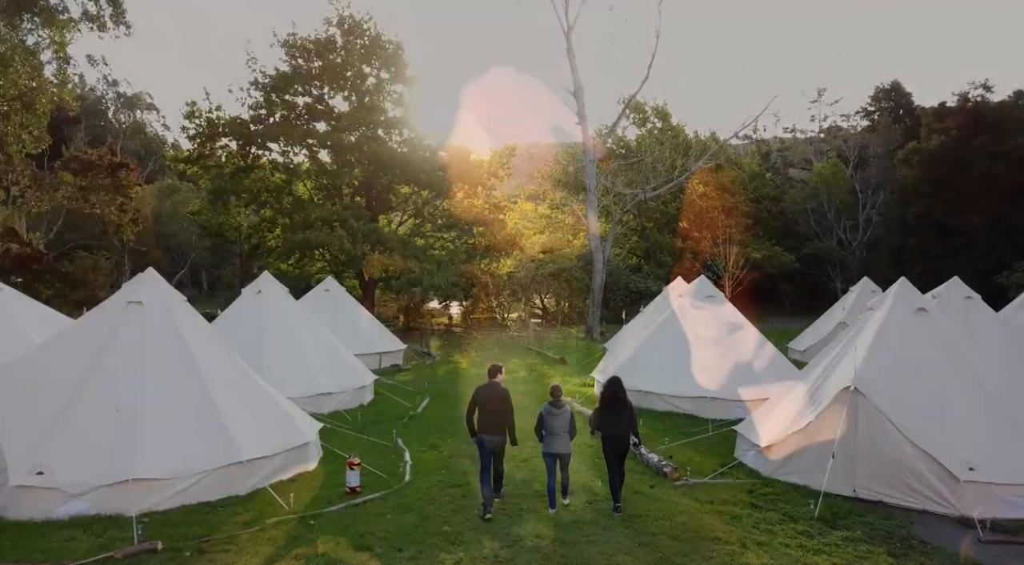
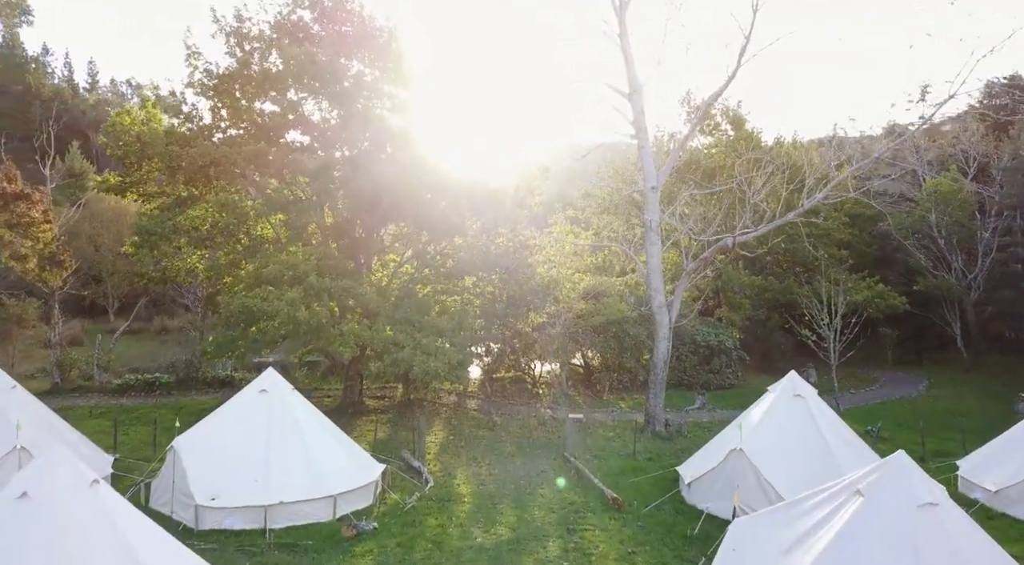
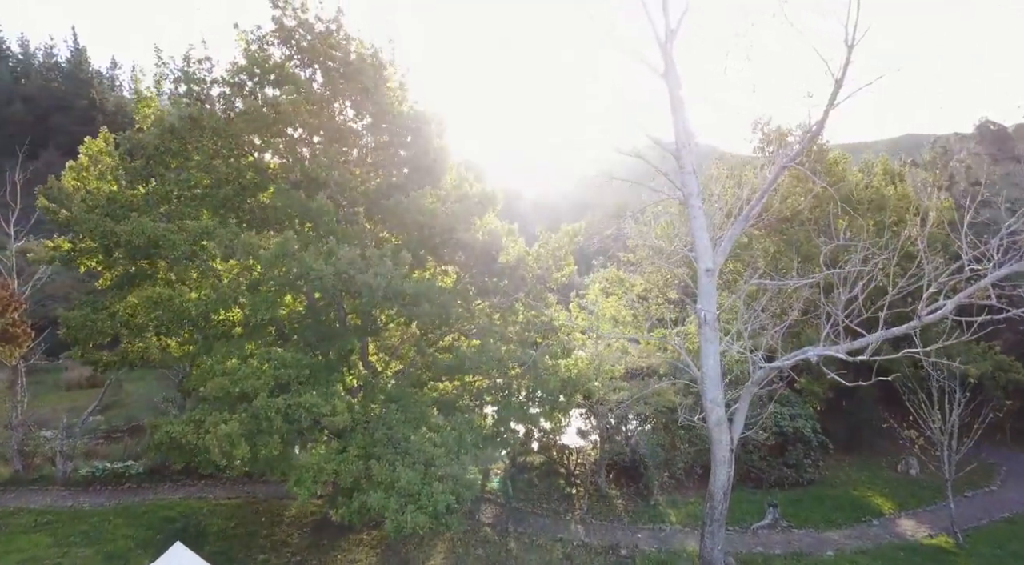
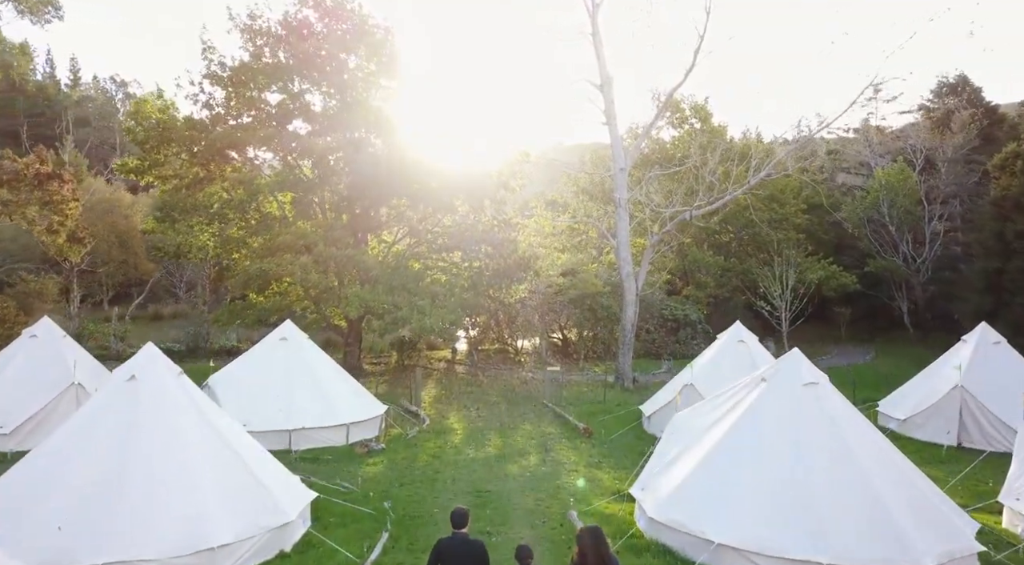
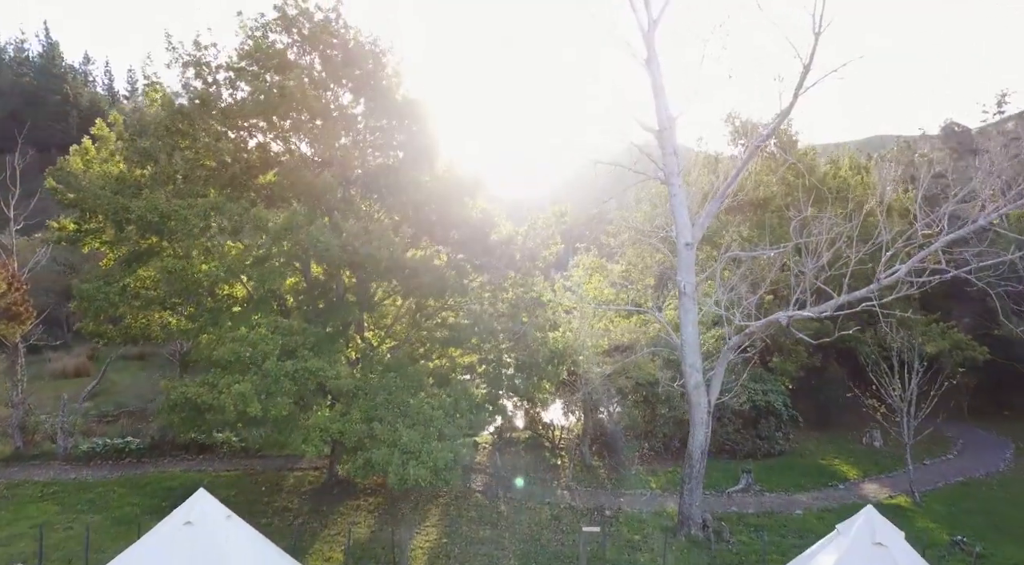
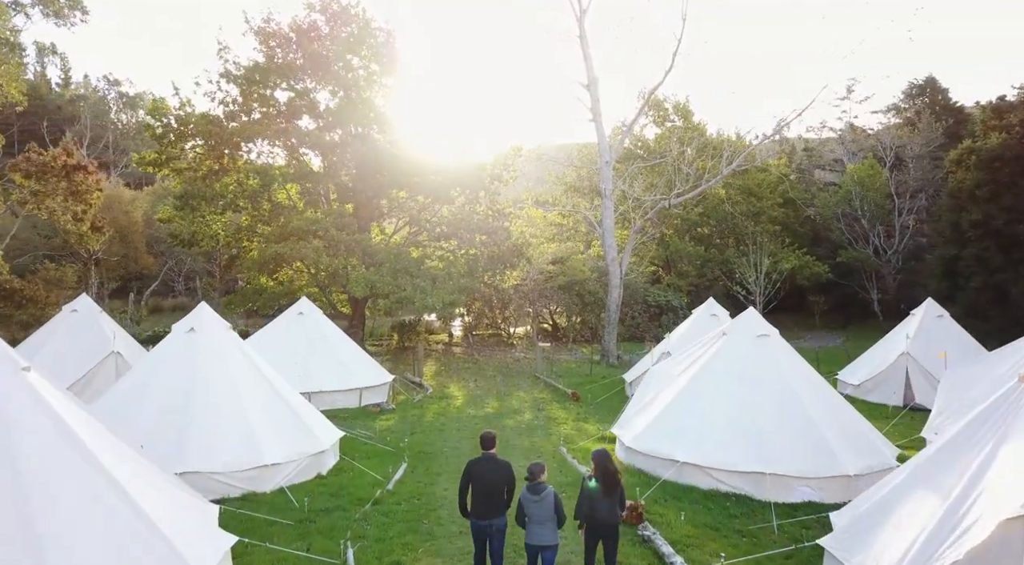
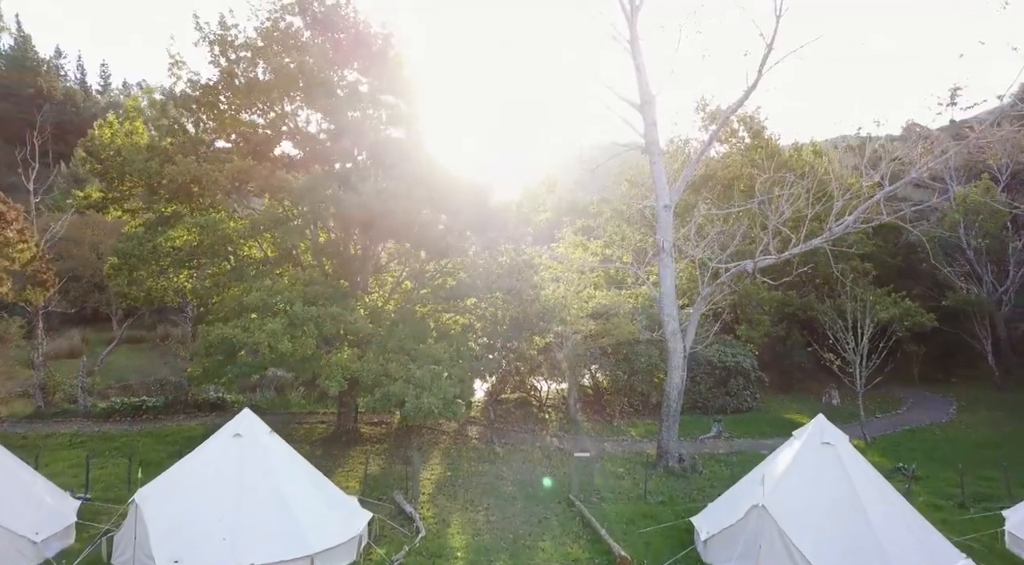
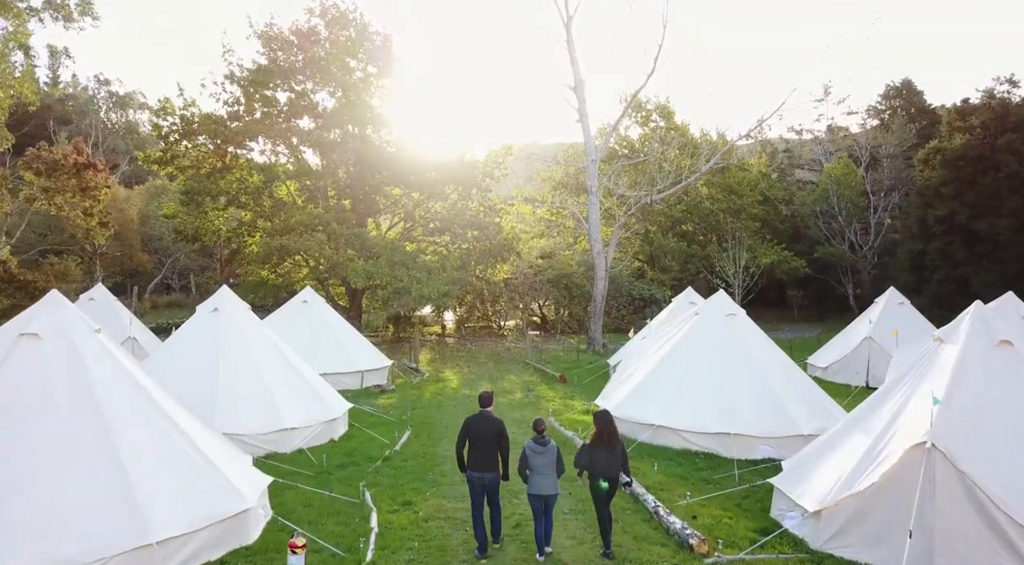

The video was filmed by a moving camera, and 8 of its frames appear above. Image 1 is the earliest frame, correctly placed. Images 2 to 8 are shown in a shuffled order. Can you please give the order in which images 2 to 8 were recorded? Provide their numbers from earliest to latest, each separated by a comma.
8, 6, 4, 2, 7, 5, 3
